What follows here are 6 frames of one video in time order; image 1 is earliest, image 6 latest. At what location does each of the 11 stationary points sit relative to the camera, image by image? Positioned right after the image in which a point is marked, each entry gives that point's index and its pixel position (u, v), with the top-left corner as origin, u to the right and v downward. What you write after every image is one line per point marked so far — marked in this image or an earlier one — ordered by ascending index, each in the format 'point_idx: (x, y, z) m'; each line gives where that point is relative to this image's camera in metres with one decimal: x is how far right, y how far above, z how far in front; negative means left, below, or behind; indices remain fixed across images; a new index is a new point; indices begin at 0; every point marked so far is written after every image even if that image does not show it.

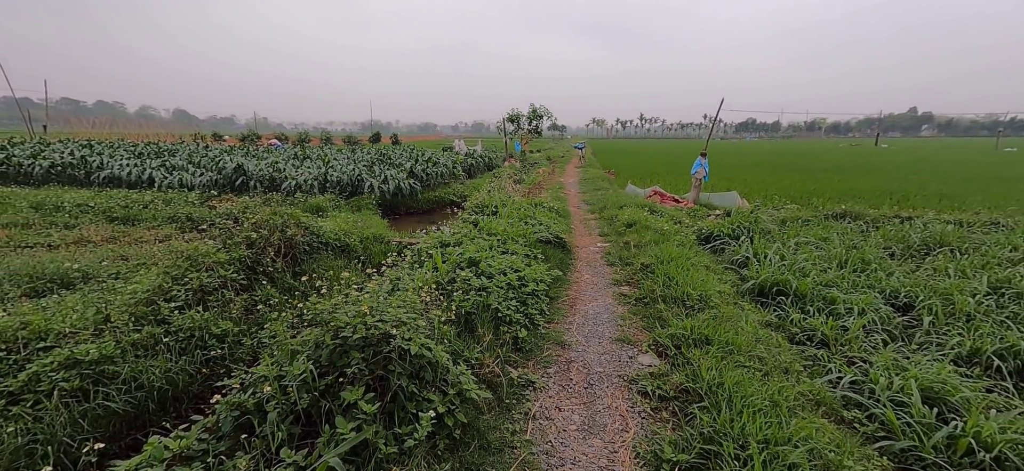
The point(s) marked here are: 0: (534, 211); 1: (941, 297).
0: (+0.3, +0.4, +5.8) m
1: (+4.2, -0.6, +3.7) m
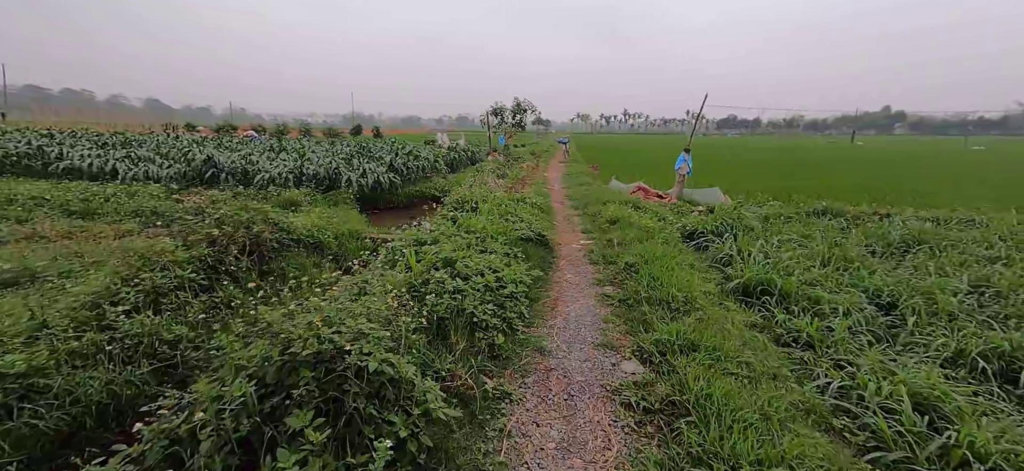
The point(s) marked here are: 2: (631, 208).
0: (+0.1, +0.4, +5.7) m
1: (+4.0, -0.6, +3.7) m
2: (+2.2, +0.5, +7.0) m
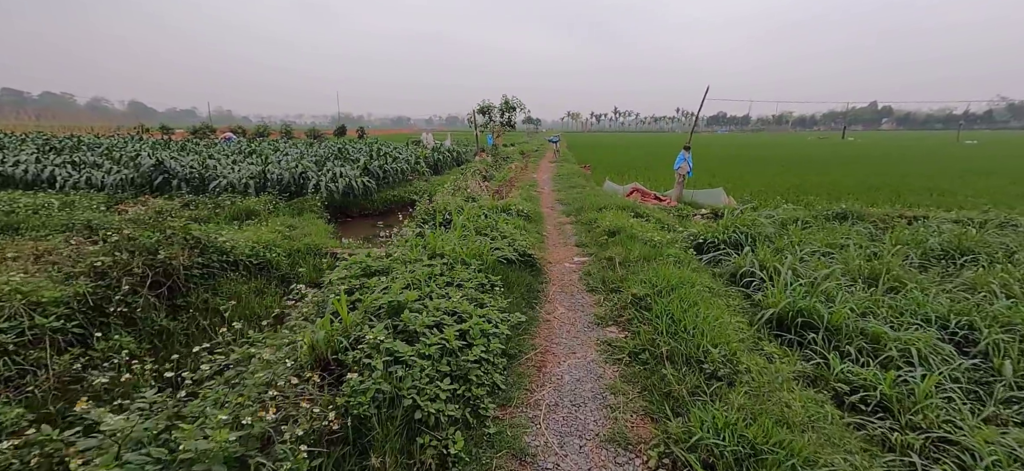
0: (-0.2, +0.2, +4.8) m
1: (+3.9, -0.7, +3.0) m
2: (+1.9, +0.3, +6.2) m
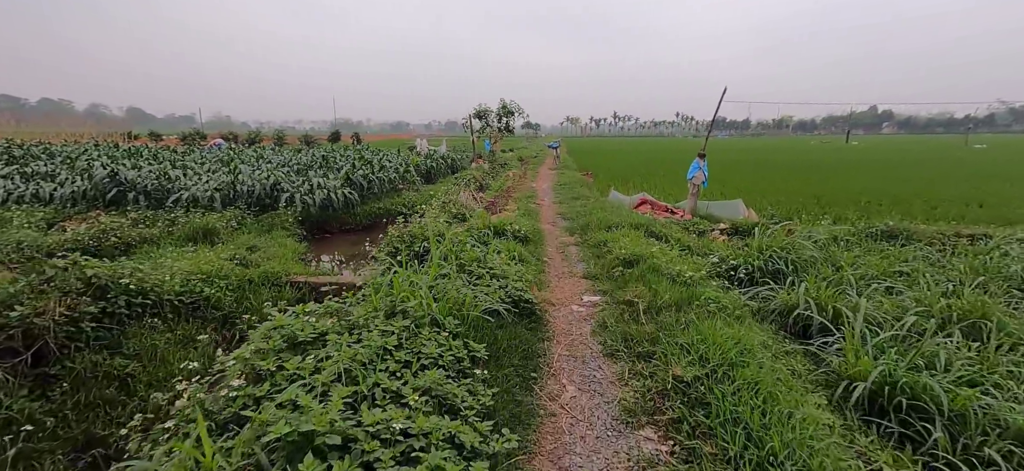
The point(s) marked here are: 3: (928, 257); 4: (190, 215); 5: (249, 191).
0: (-0.2, -0.1, +4.0) m
1: (+3.8, -1.0, +2.1) m
2: (+1.9, 0.0, +5.3) m
3: (+5.1, -0.3, +4.6) m
4: (-5.8, +0.4, +6.8) m
5: (-5.4, +0.9, +7.8) m
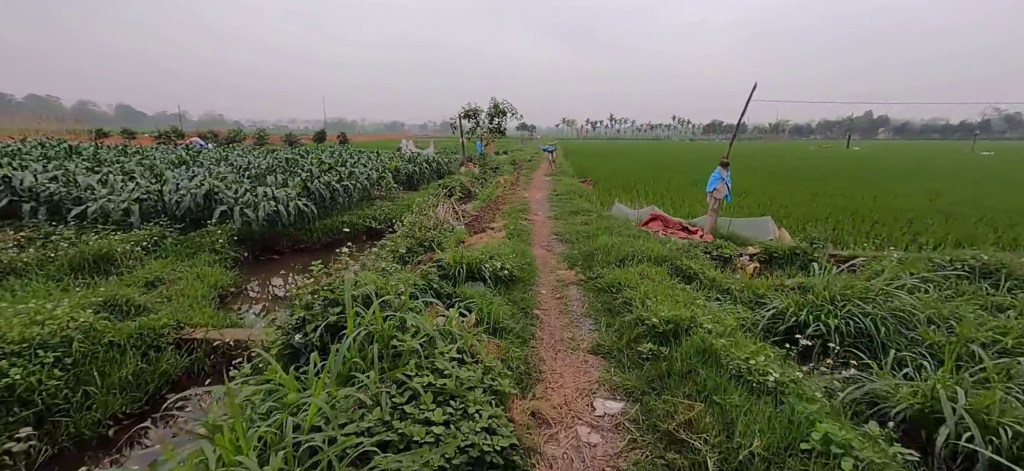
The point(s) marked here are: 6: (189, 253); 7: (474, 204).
0: (-0.4, -0.5, +2.6) m
1: (+3.6, -1.4, +0.8) m
2: (+1.6, -0.4, +4.0) m
3: (+4.9, -0.7, +3.4) m
4: (-6.0, 0.0, +5.4) m
5: (-5.7, +0.6, +6.4) m
6: (-4.7, -0.2, +5.5) m
7: (-0.9, +0.7, +9.0) m
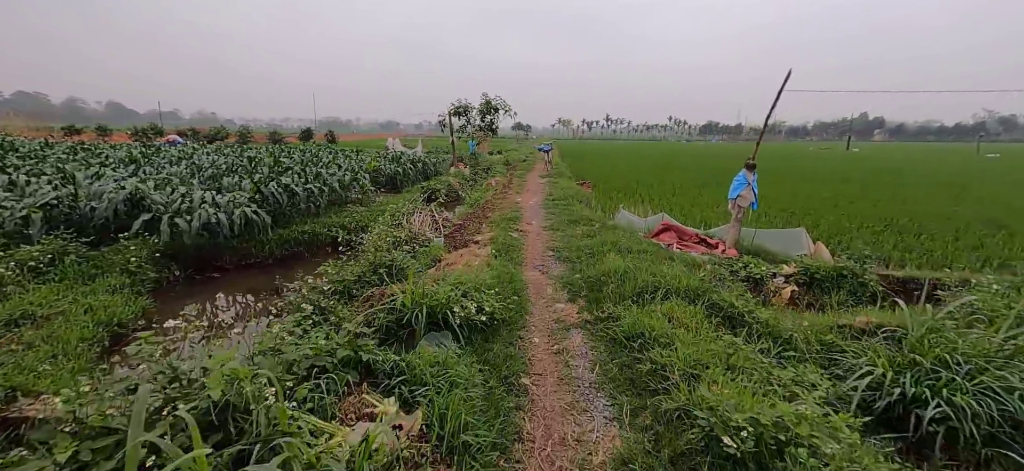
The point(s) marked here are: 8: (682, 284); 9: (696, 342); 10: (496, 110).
0: (-0.6, -0.7, +1.5) m
1: (+3.5, -1.6, -0.2) m
2: (+1.5, -0.6, +3.0) m
3: (+4.8, -0.9, +2.3) m
4: (-6.1, -0.2, +4.2) m
5: (-5.8, +0.4, +5.3) m
6: (-4.9, -0.4, +4.4) m
7: (-1.1, +0.5, +7.9) m
8: (+1.6, -0.5, +3.4) m
9: (+1.3, -0.7, +2.5) m
10: (-0.6, +5.6, +16.9) m
